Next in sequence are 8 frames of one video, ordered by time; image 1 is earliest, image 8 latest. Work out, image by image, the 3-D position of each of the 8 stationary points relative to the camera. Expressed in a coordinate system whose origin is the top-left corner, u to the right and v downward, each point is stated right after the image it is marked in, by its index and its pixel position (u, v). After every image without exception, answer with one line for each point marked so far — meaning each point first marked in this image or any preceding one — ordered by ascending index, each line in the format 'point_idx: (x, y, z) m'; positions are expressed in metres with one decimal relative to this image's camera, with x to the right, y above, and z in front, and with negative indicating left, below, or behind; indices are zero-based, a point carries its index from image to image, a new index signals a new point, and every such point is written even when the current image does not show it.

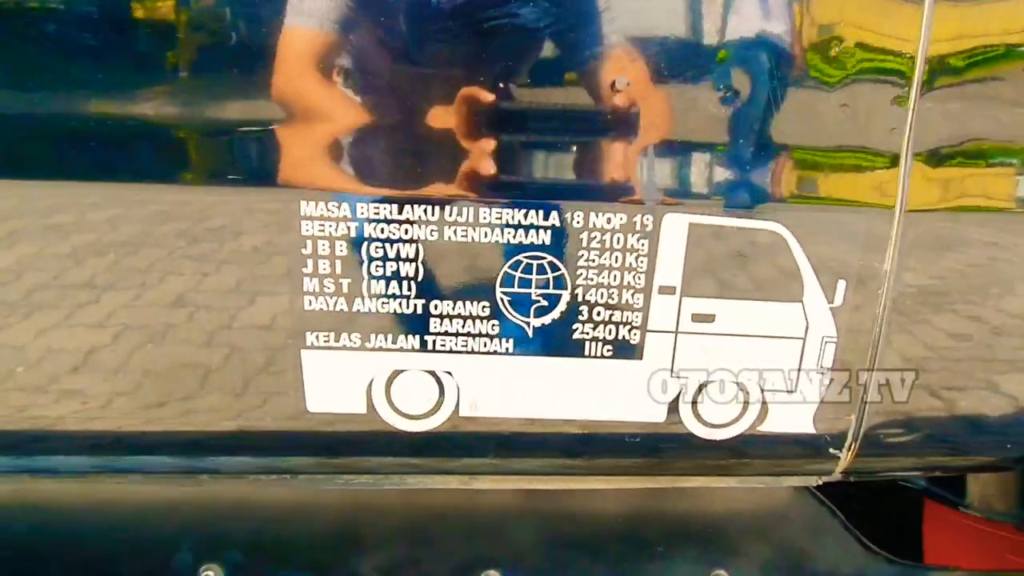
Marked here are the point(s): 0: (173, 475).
0: (-0.4, -0.2, +0.8) m
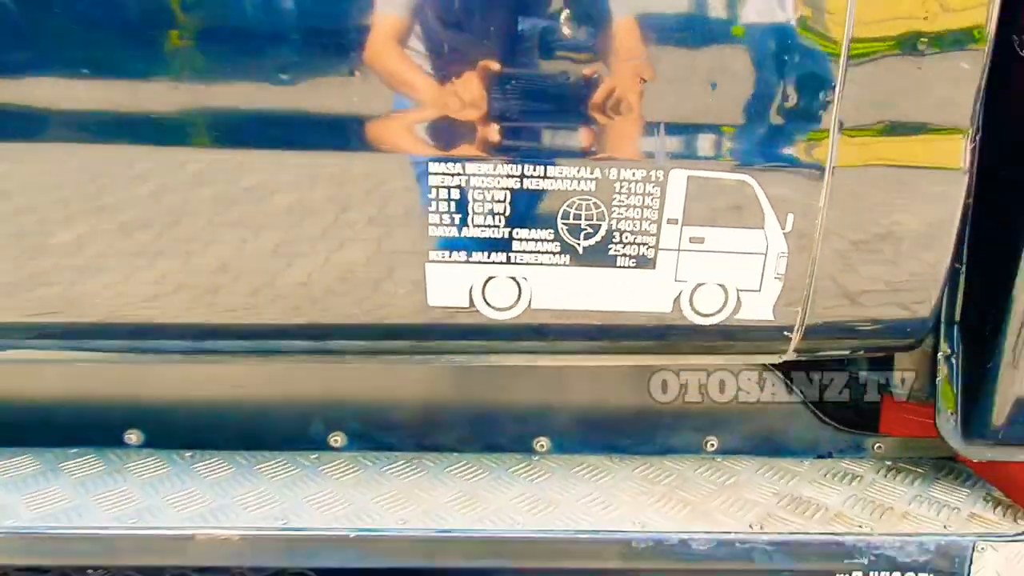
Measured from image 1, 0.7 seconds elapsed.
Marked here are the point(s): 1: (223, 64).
0: (-0.3, -0.1, +1.1) m
1: (-0.4, +0.3, +0.9) m
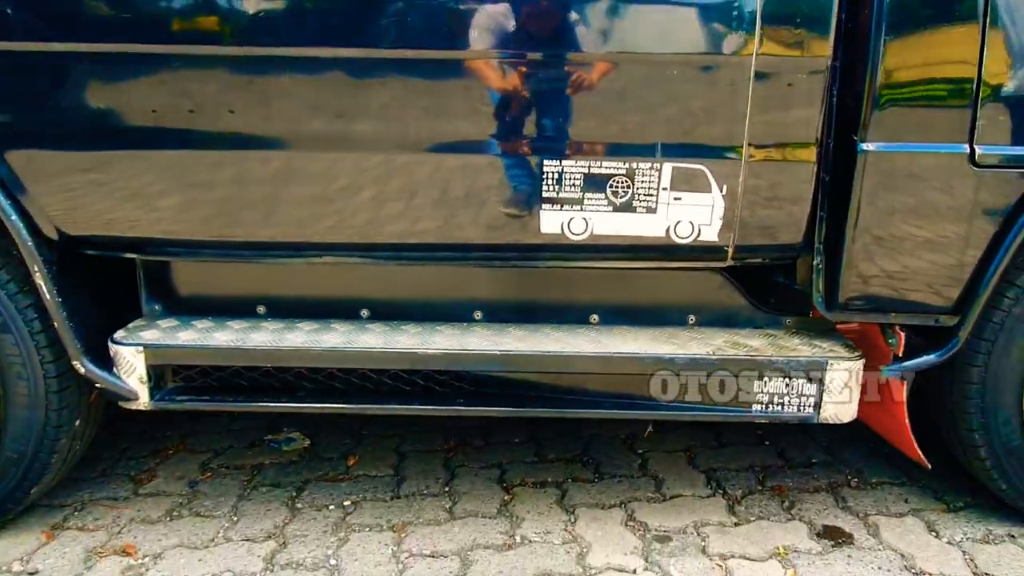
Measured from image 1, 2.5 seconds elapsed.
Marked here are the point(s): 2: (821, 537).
0: (-0.1, +0.1, +2.1) m
1: (-0.2, +0.5, +1.9) m
2: (+0.9, -0.7, +2.2) m
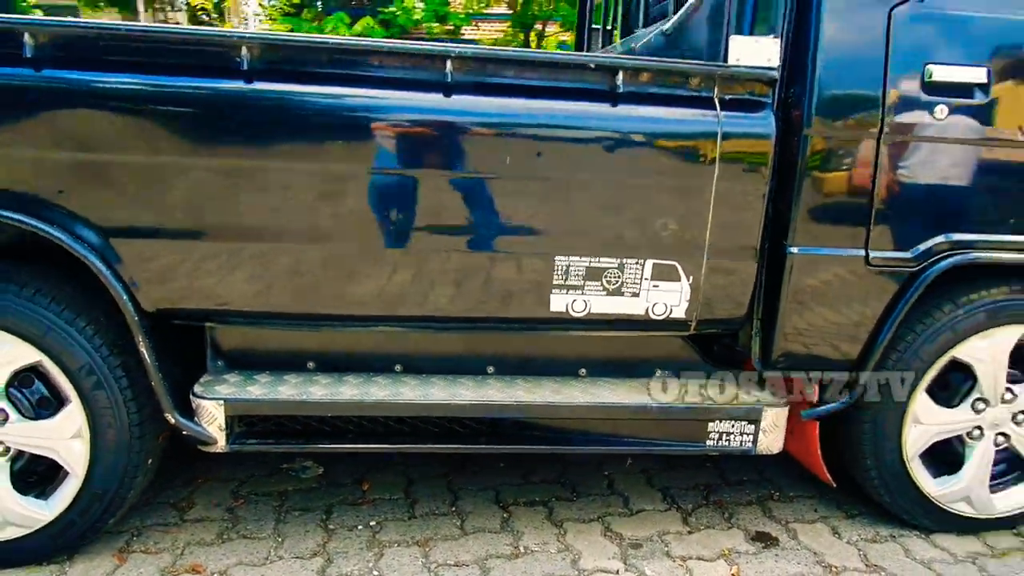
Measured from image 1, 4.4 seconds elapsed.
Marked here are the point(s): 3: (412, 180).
0: (-0.1, -0.1, +2.6) m
1: (-0.1, +0.2, +2.4) m
2: (+0.9, -0.9, +2.8) m
3: (-0.3, +0.3, +2.4) m
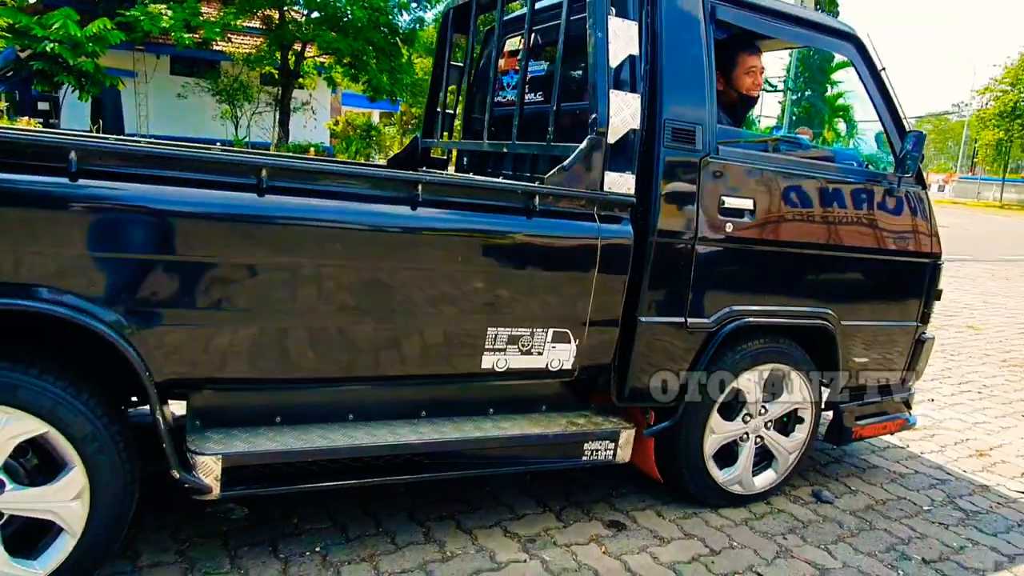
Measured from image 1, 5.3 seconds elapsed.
0: (-0.4, -0.4, +3.3) m
1: (-0.3, 0.0, +3.1) m
2: (+0.5, -1.2, +3.8) m
3: (-0.5, +0.1, +3.0) m
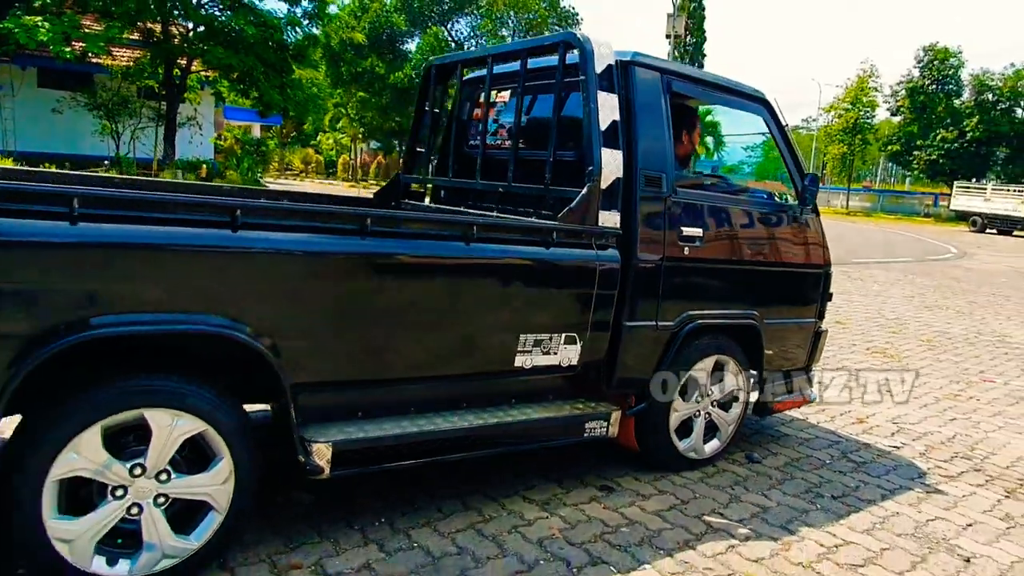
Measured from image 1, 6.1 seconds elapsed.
0: (-0.2, -0.5, +4.2) m
1: (-0.2, -0.1, +4.0) m
2: (+0.6, -1.3, +4.8) m
3: (-0.3, 0.0, +3.9) m
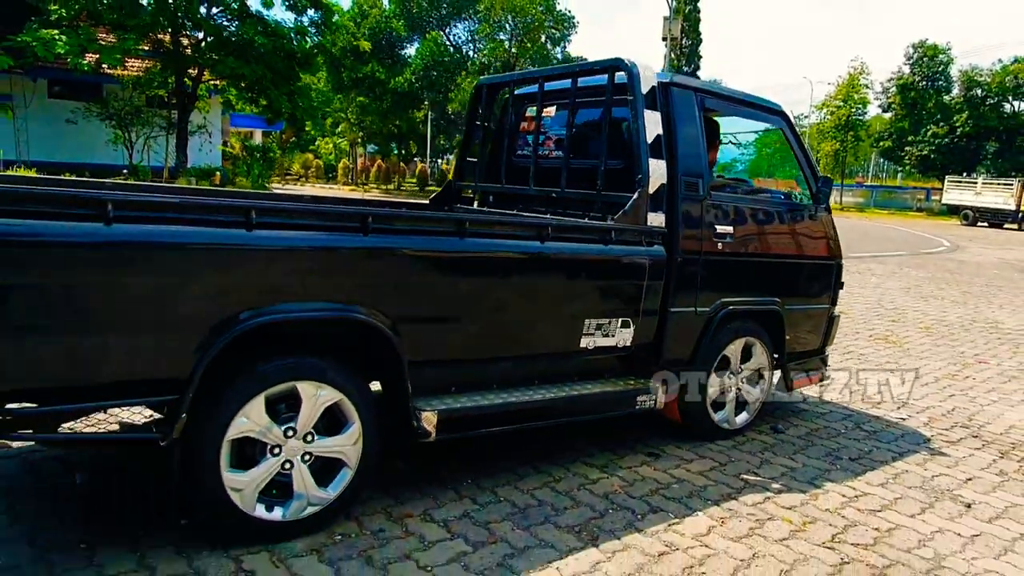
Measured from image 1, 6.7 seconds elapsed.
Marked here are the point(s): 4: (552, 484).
0: (+0.2, -0.5, +4.9) m
1: (+0.2, -0.1, +4.7) m
2: (+1.0, -1.2, +5.5) m
3: (+0.1, 0.0, +4.6) m
4: (+0.3, -1.3, +4.8) m
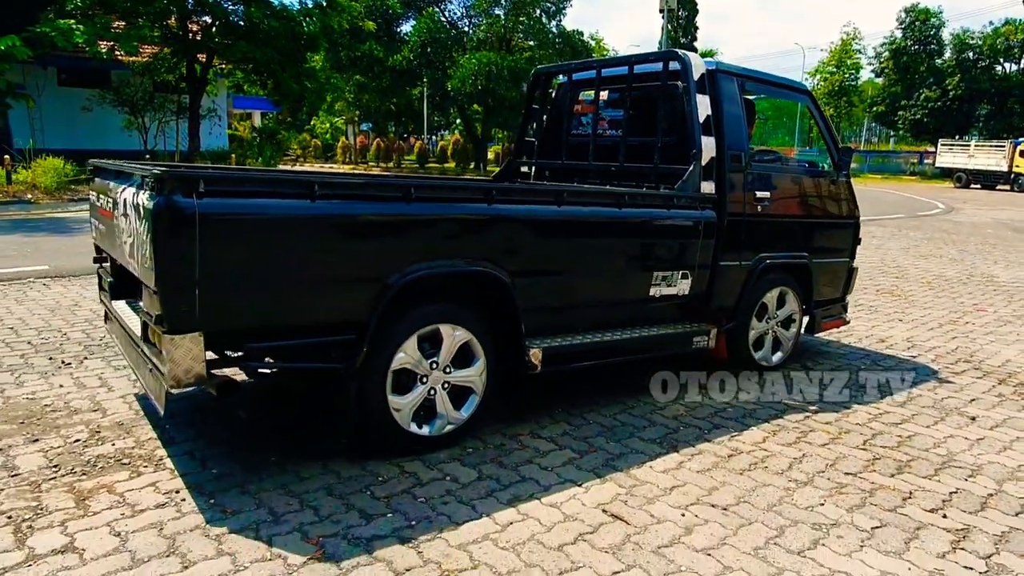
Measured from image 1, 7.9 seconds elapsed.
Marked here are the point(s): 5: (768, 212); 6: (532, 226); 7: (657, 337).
0: (+0.9, -0.1, +5.8) m
1: (+0.9, +0.2, +5.6) m
2: (+1.7, -0.9, +6.5) m
3: (+0.7, +0.3, +5.5) m
4: (+0.9, -1.0, +5.8) m
5: (+2.3, +0.7, +6.6) m
6: (+0.1, +0.4, +5.0) m
7: (+1.2, -0.4, +6.0) m
